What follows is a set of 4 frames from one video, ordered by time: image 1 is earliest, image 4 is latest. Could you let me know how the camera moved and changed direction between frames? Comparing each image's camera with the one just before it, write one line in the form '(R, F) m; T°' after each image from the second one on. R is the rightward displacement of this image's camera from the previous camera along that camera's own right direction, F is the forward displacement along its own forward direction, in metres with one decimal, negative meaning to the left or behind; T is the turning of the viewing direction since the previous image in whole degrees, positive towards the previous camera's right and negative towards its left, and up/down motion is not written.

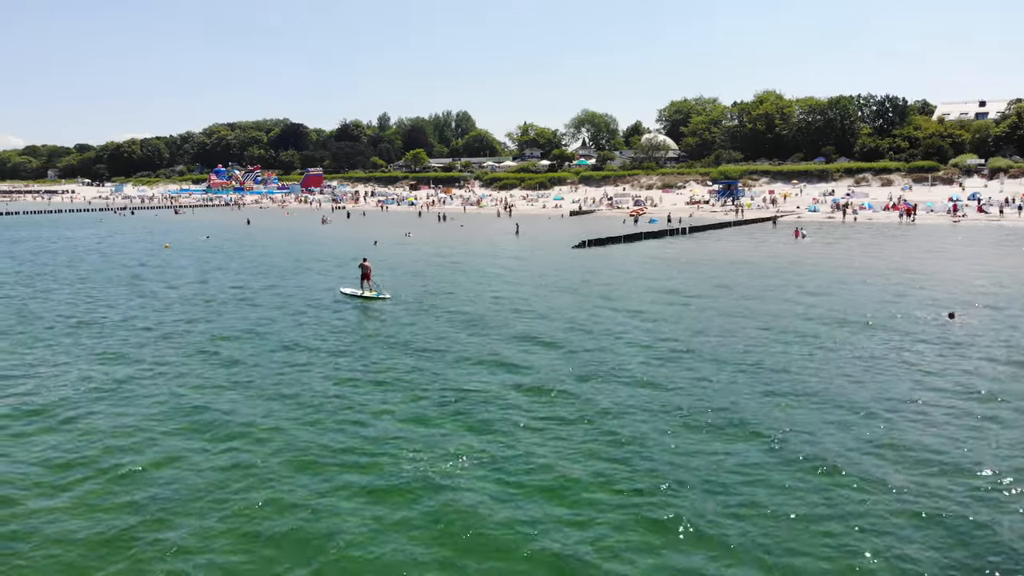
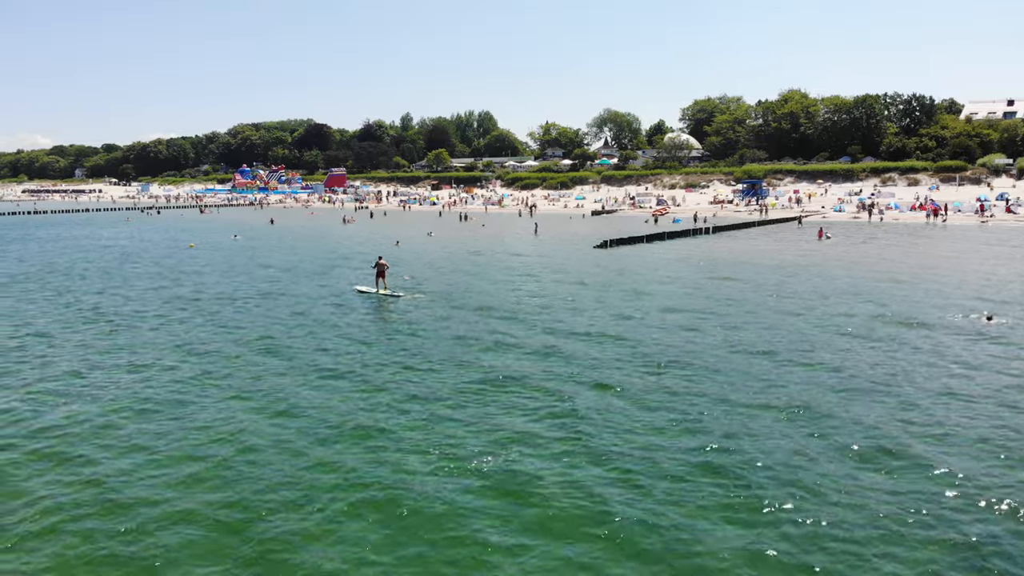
(-0.3, -0.4) m; -2°
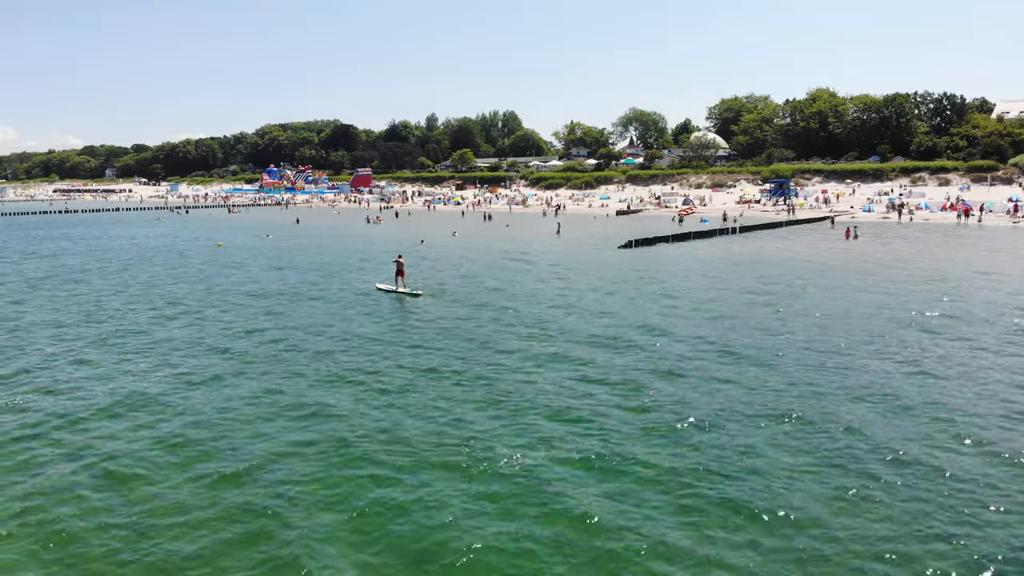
(-0.4, -0.5) m; -2°
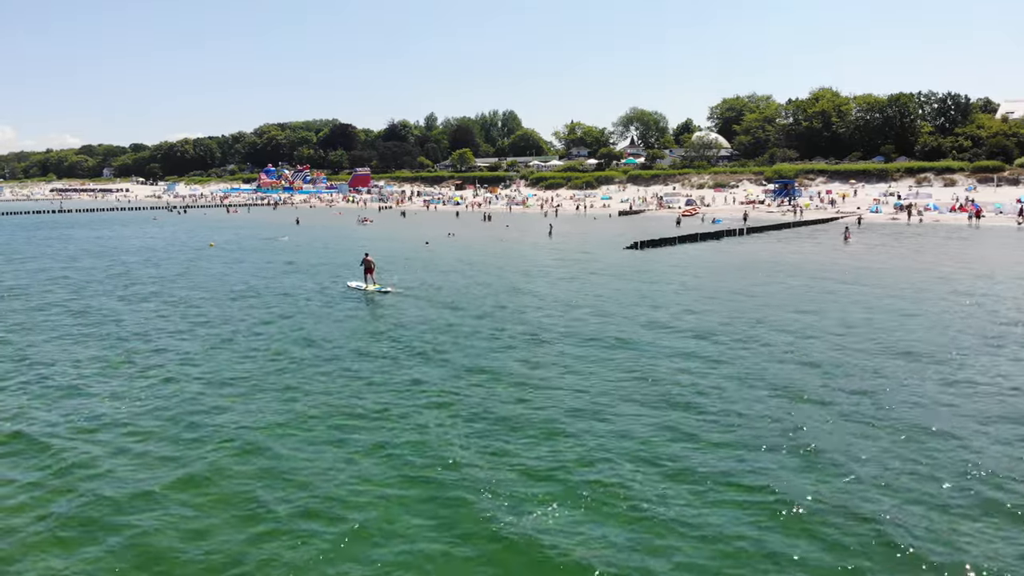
(-0.2, +0.8) m; 0°
